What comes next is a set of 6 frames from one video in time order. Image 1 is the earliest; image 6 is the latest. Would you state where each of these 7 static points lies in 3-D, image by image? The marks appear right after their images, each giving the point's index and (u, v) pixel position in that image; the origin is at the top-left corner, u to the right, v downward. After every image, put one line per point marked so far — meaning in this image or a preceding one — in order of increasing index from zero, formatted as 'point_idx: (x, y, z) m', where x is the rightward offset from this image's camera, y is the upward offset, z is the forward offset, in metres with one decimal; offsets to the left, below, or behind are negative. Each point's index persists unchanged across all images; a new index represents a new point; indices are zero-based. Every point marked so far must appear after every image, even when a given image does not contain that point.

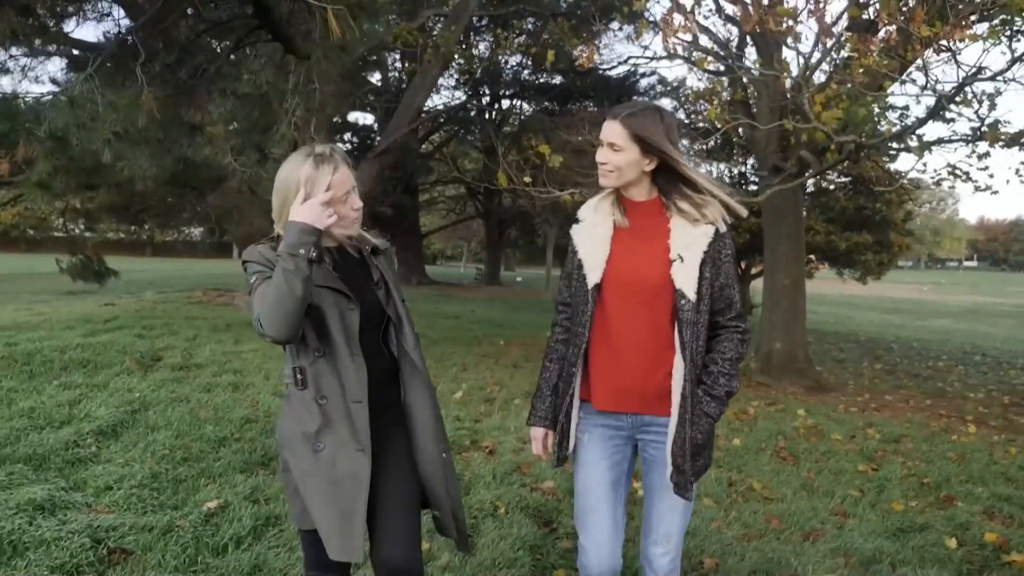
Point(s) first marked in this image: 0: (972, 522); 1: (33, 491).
0: (+2.8, -1.4, +5.0) m
1: (-2.6, -1.1, +4.5) m
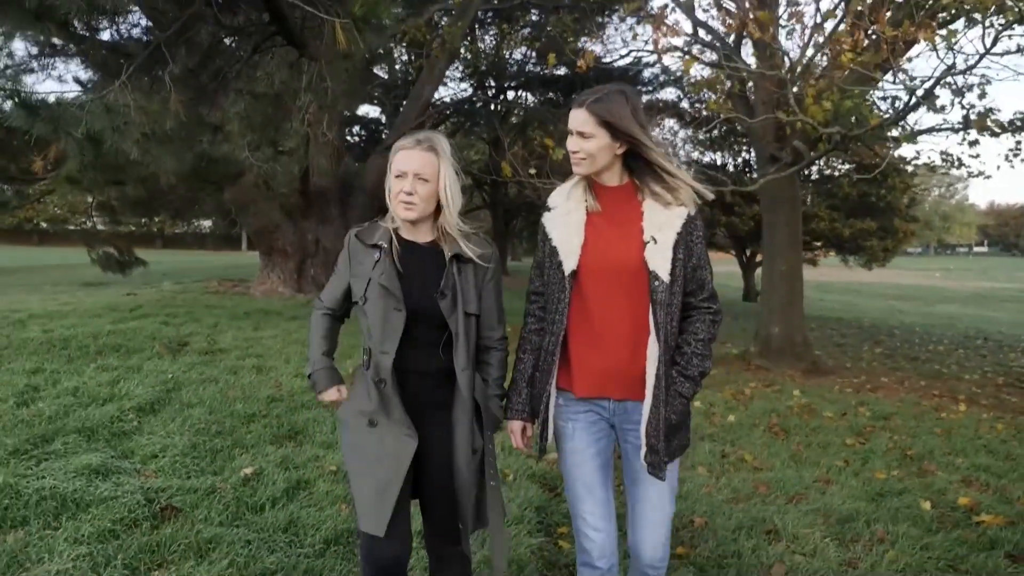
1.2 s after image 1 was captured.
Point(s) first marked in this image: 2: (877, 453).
0: (+2.9, -1.3, +5.4) m
1: (-2.6, -1.0, +4.9) m
2: (+2.9, -1.3, +6.4) m
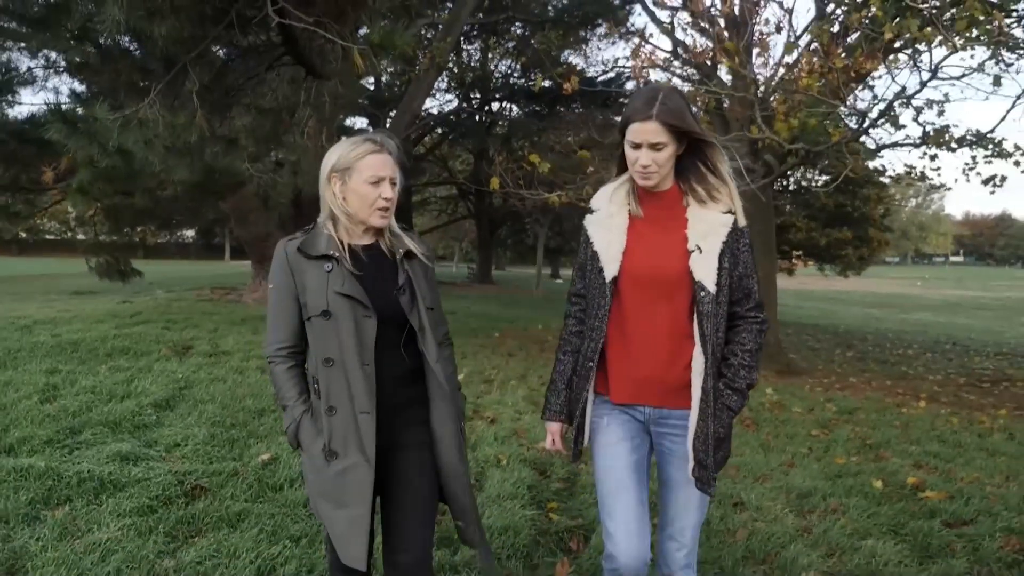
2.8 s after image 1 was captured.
0: (+2.9, -1.3, +5.9) m
1: (-2.6, -1.0, +5.4) m
2: (+2.8, -1.3, +6.9) m
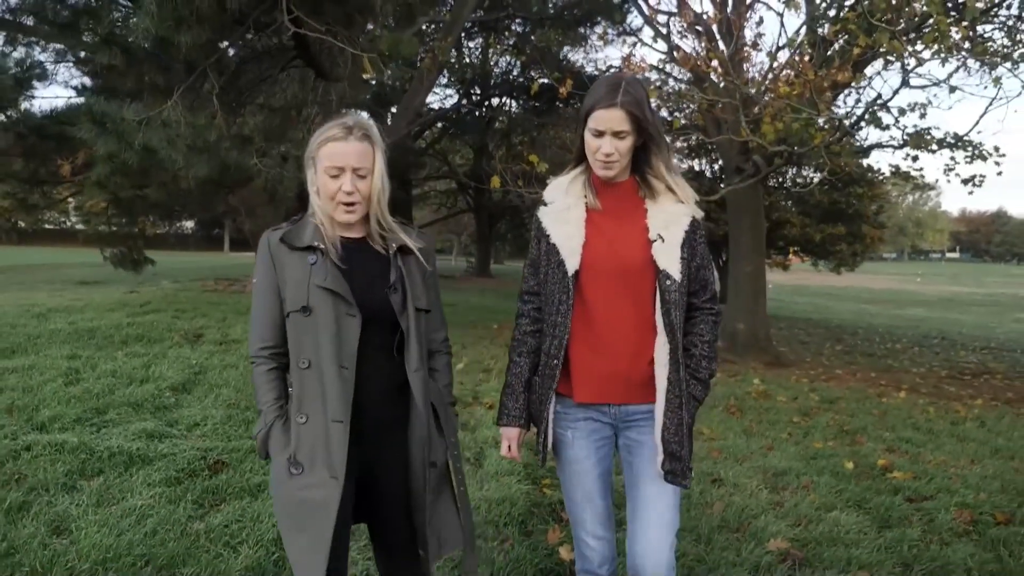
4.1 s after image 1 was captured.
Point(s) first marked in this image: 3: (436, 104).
0: (+2.8, -1.3, +6.4) m
1: (-2.6, -1.0, +5.8) m
2: (+2.8, -1.3, +7.3) m
3: (-1.6, +3.9, +17.3) m
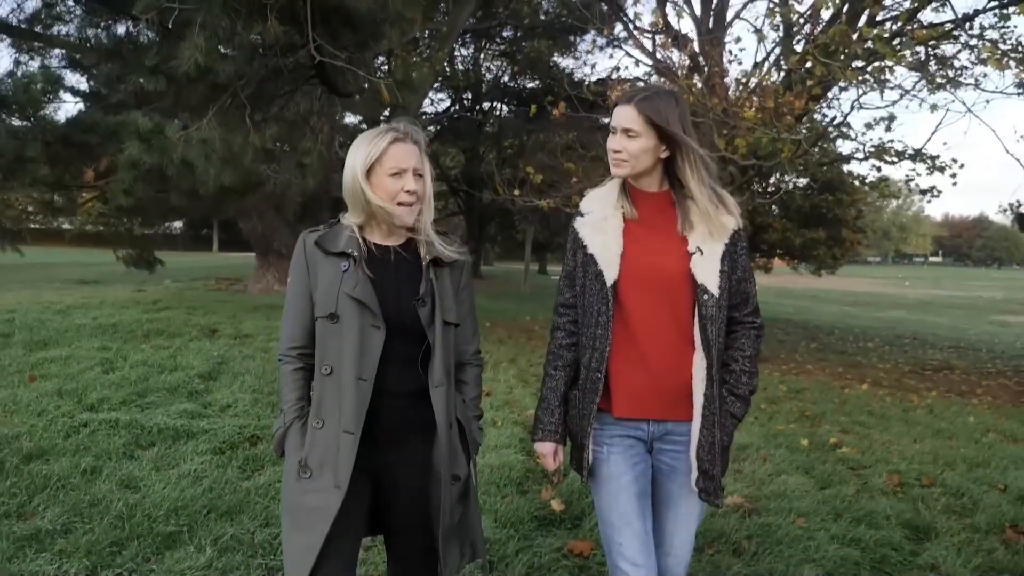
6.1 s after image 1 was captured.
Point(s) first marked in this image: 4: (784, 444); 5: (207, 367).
0: (+2.8, -1.3, +7.2) m
1: (-2.7, -0.9, +6.5) m
2: (+2.7, -1.3, +8.1) m
3: (-1.8, +3.9, +18.1) m
4: (+2.2, -1.3, +6.5) m
5: (-3.0, -0.8, +8.0) m
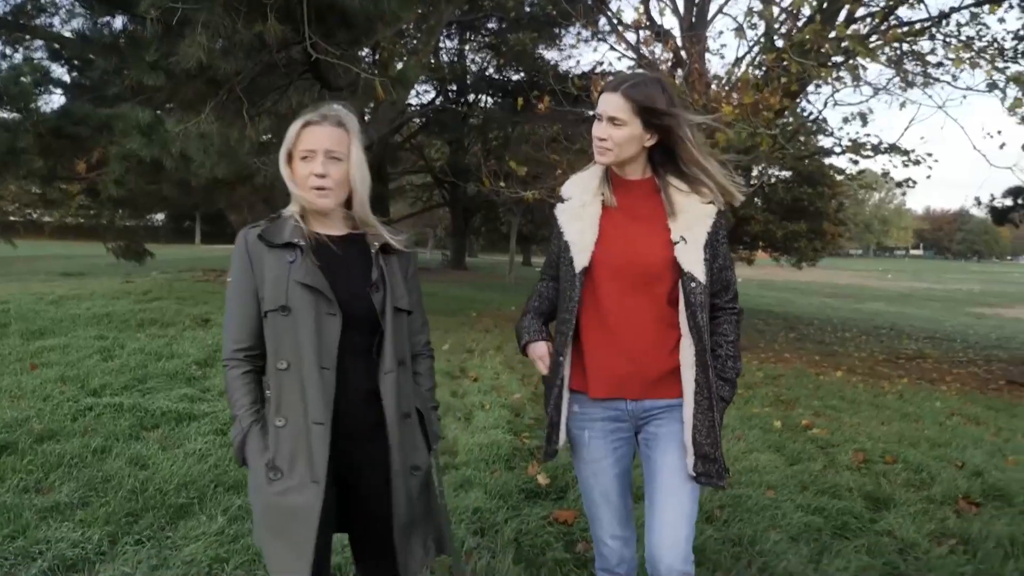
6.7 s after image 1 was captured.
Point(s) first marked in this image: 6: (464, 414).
0: (+2.7, -1.2, +7.5) m
1: (-2.8, -0.9, +6.8) m
2: (+2.6, -1.2, +8.5) m
3: (-2.1, +4.1, +18.3) m
4: (+2.1, -1.2, +6.8) m
5: (-3.1, -0.7, +8.3) m
6: (-0.4, -1.1, +6.7) m
